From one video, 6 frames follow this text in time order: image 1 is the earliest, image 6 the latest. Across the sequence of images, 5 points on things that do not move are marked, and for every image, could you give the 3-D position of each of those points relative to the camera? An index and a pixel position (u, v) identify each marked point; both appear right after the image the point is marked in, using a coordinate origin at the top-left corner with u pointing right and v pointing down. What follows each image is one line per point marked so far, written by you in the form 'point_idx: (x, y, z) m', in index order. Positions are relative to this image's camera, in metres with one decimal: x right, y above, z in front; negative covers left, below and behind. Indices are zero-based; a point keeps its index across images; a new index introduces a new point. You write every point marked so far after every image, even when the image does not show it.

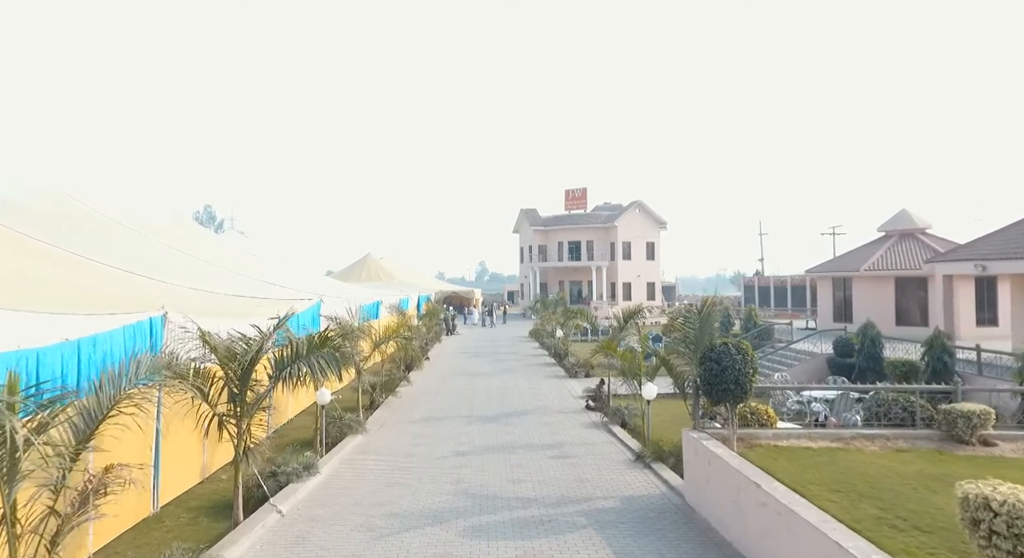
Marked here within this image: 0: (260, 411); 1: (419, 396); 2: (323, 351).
0: (-2.7, -1.4, +7.0) m
1: (-2.2, -2.9, +16.3) m
2: (-2.0, -0.8, +7.2) m
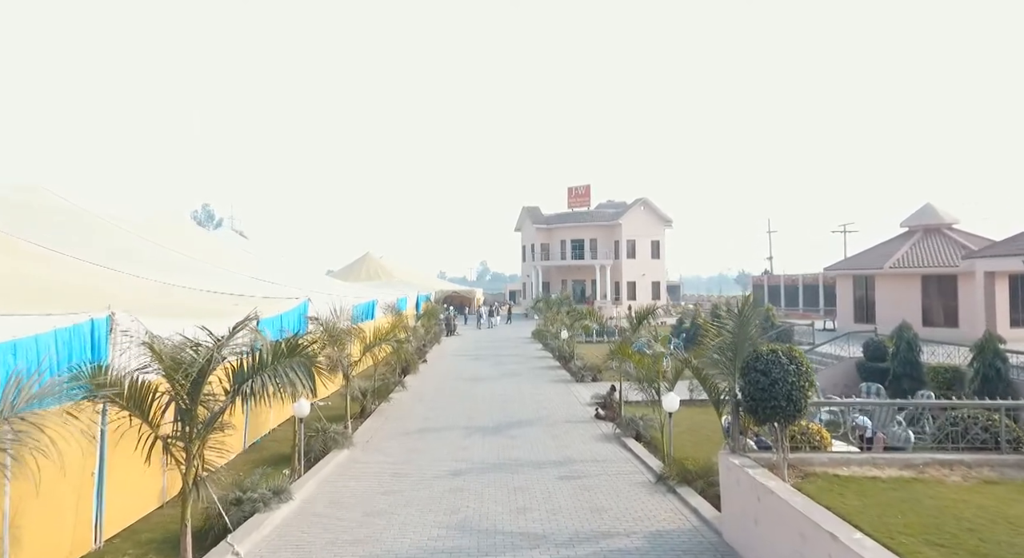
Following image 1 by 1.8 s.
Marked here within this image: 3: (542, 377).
0: (-2.6, -1.3, +5.9) m
1: (-2.2, -2.8, +15.1) m
2: (-2.0, -0.8, +6.1) m
3: (+0.8, -2.9, +19.3) m
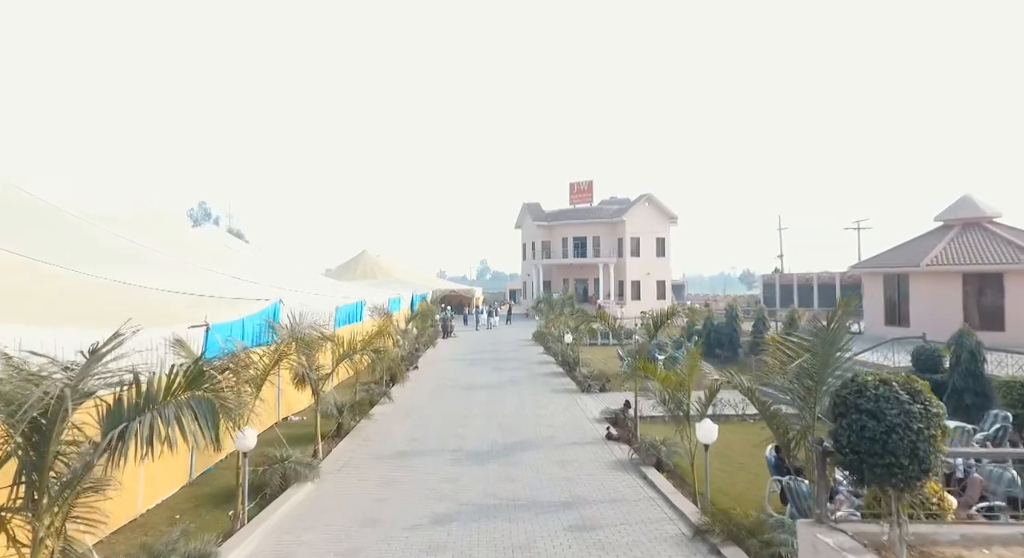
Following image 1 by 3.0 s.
0: (-2.7, -1.3, +4.1) m
1: (-2.2, -2.8, +13.4) m
2: (-2.0, -0.7, +4.3) m
3: (+0.8, -2.8, +17.5) m
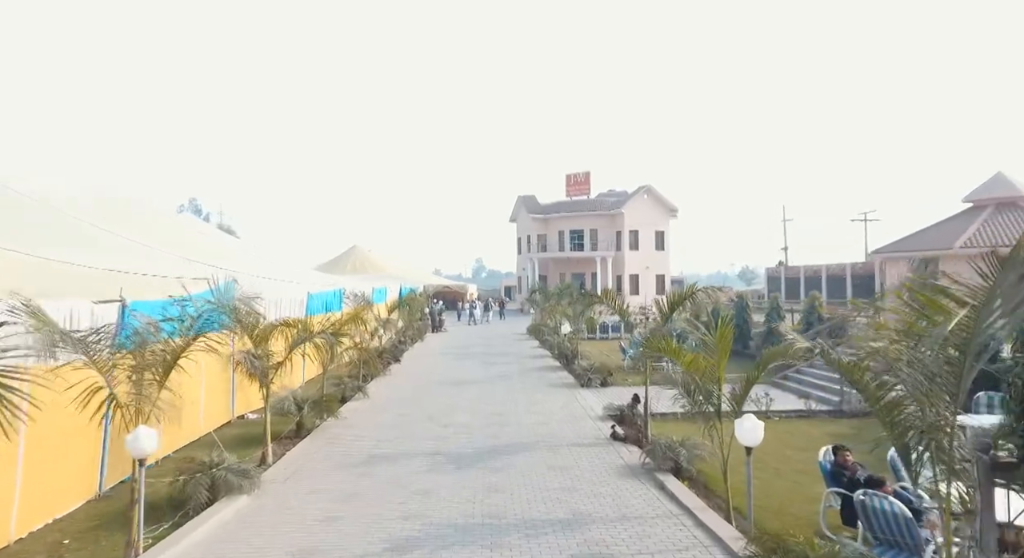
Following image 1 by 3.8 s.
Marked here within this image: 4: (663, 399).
0: (-2.8, -0.9, +2.4) m
1: (-2.4, -2.4, +11.7) m
2: (-2.1, -0.4, +2.6) m
3: (+0.6, -2.4, +15.9) m
4: (+2.6, -2.1, +11.5) m
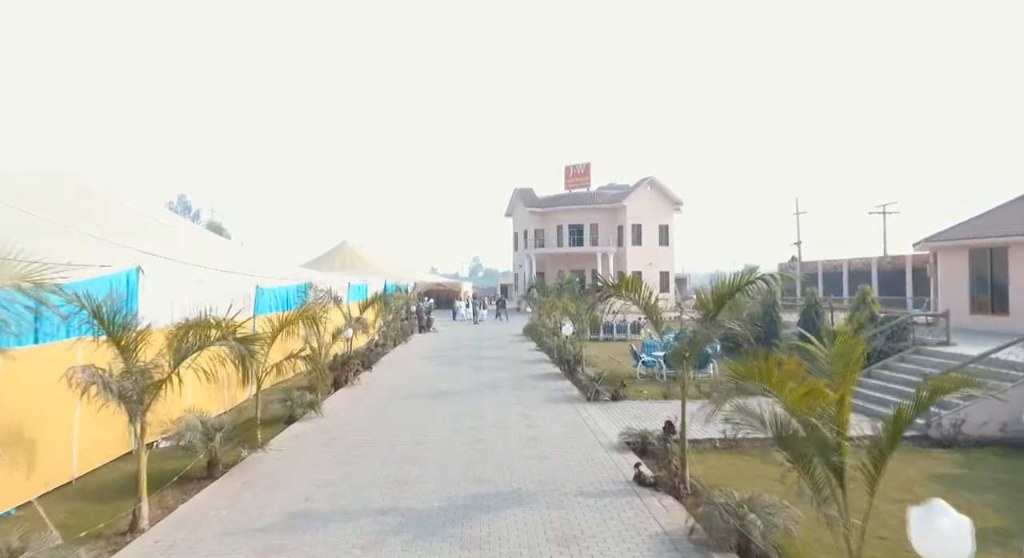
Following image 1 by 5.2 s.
0: (-2.9, -0.8, -0.3) m
1: (-2.5, -2.2, +9.0) m
2: (-2.3, -0.2, 0.0) m
3: (+0.5, -2.2, +13.2) m
4: (+2.4, -1.9, +8.8) m
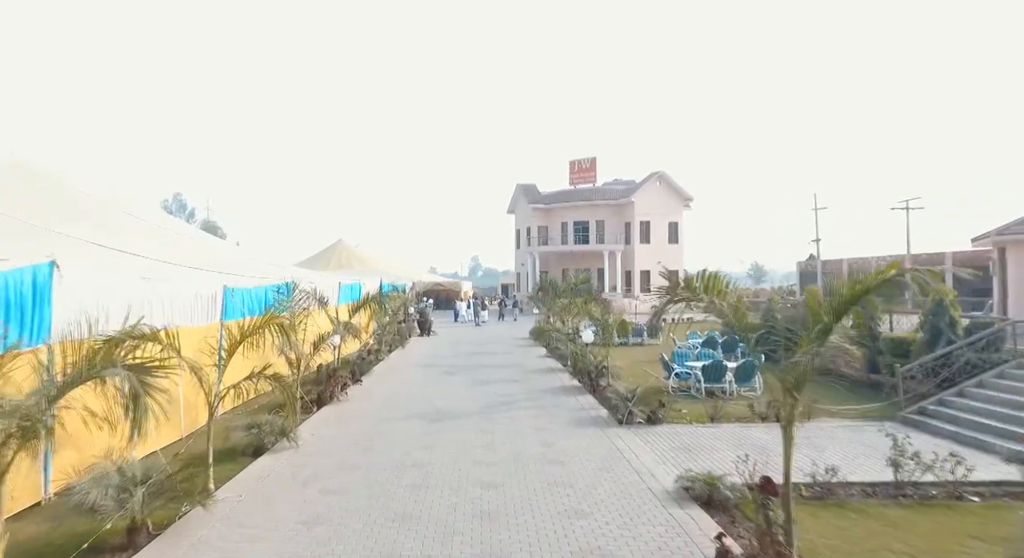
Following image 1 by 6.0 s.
0: (-2.6, -0.8, -2.3) m
1: (-2.3, -2.2, +7.0) m
2: (-2.0, -0.2, -2.0) m
3: (+0.7, -2.2, +11.2) m
4: (+2.7, -1.9, +6.8) m
